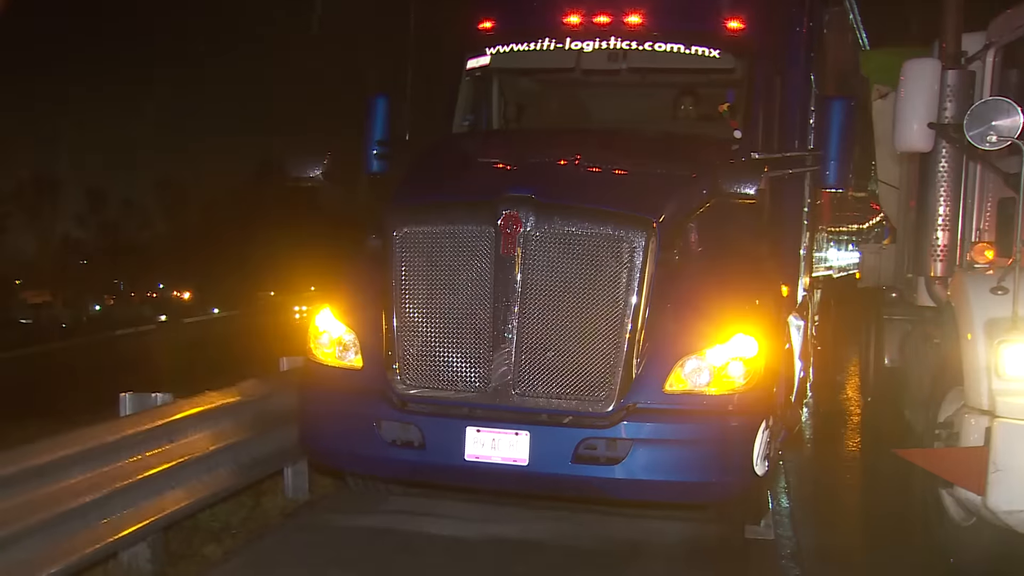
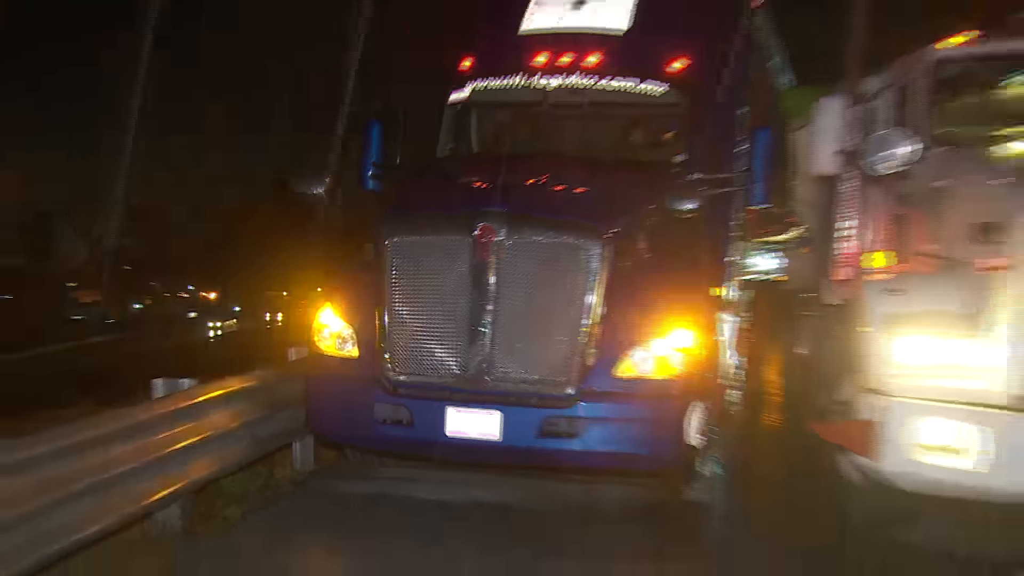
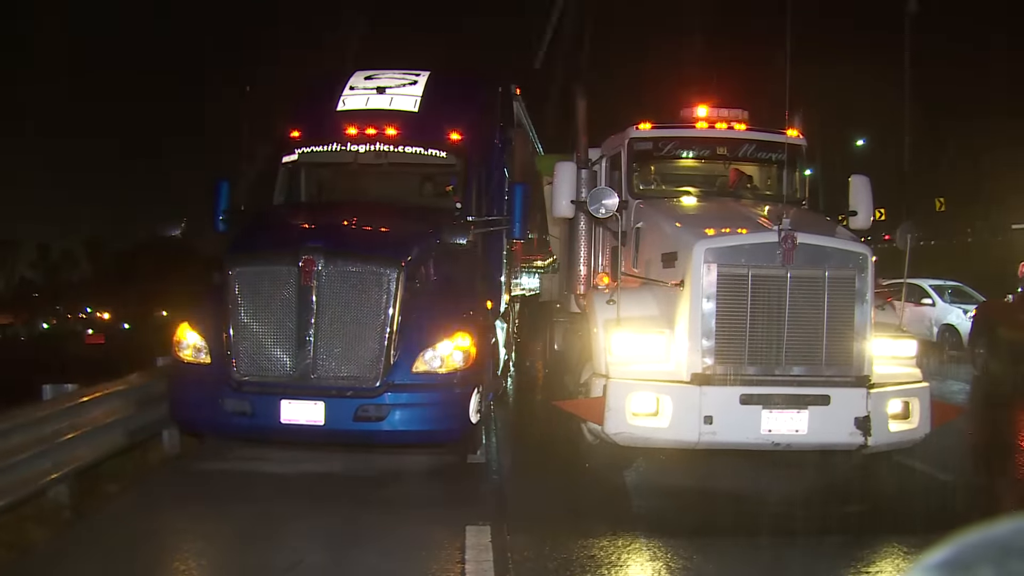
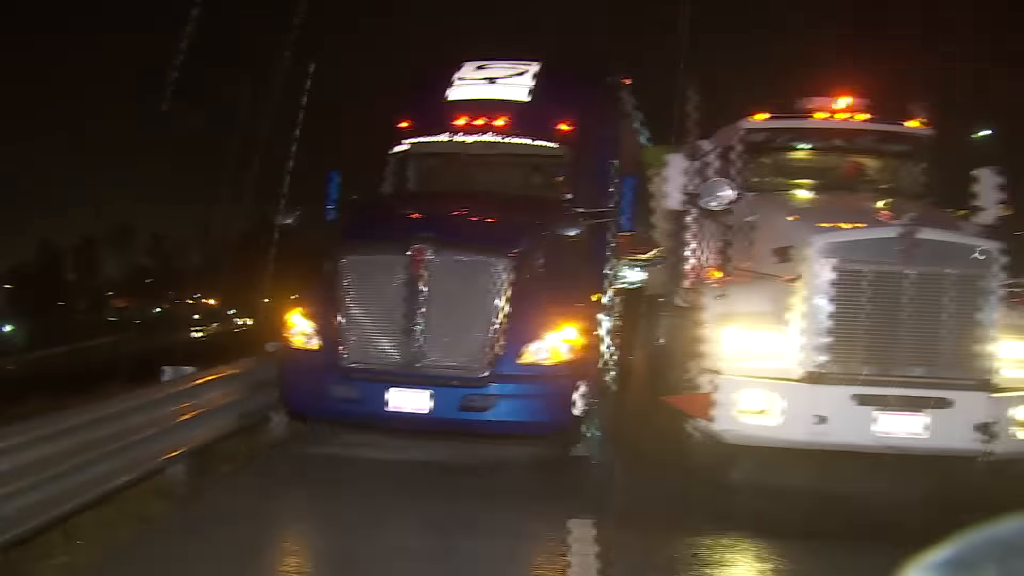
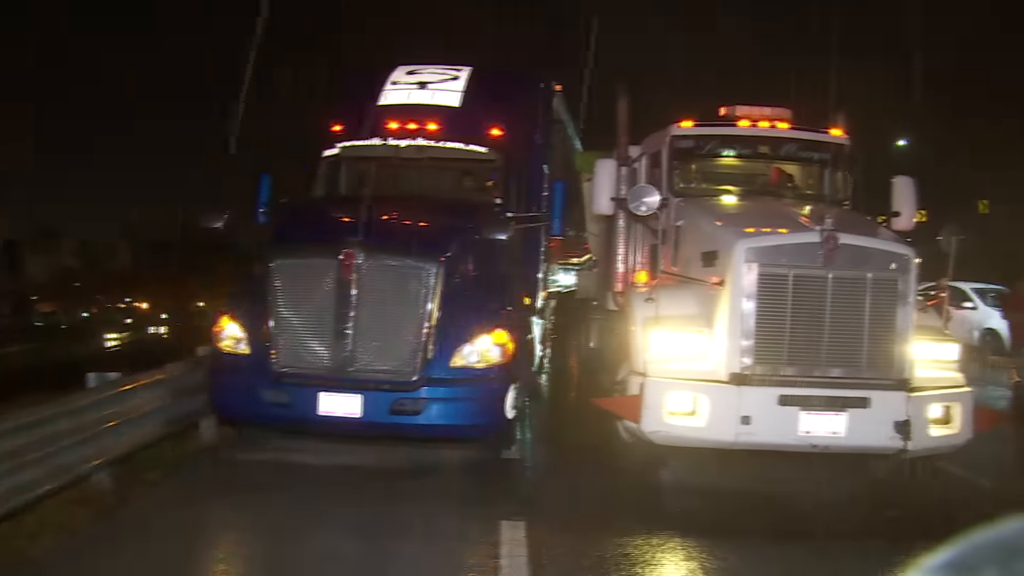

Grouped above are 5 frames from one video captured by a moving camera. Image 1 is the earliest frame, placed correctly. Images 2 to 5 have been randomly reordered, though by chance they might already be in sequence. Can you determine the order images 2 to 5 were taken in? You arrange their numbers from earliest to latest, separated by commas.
2, 4, 5, 3
